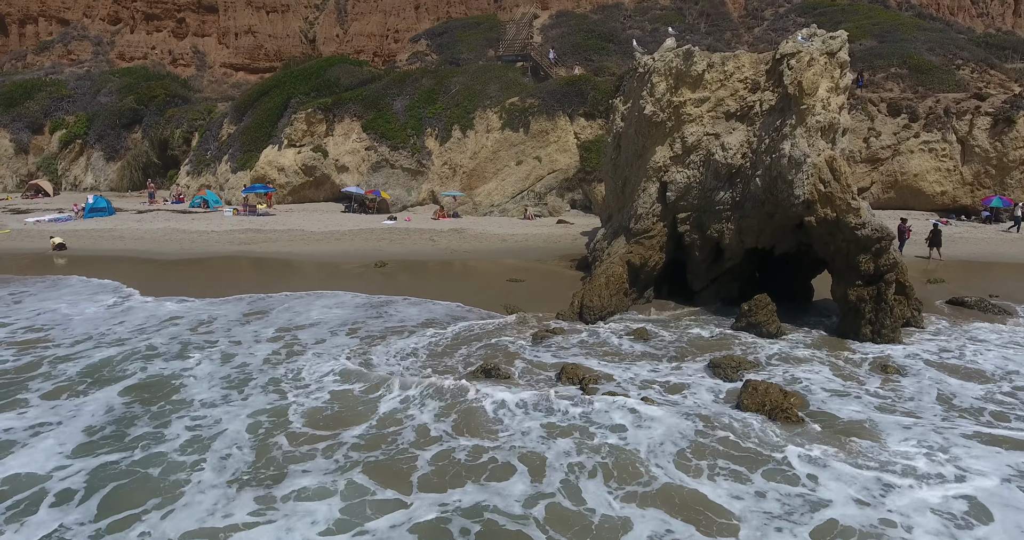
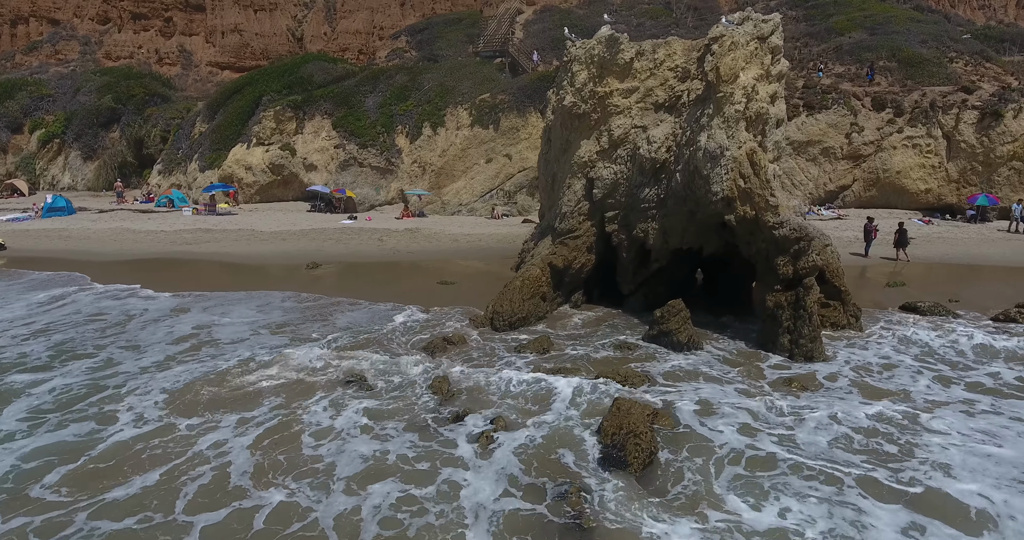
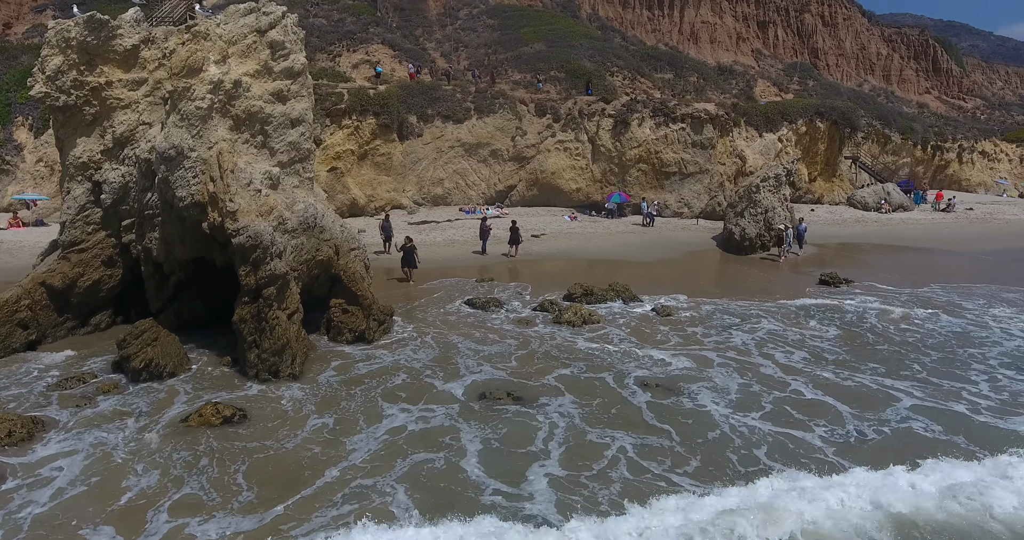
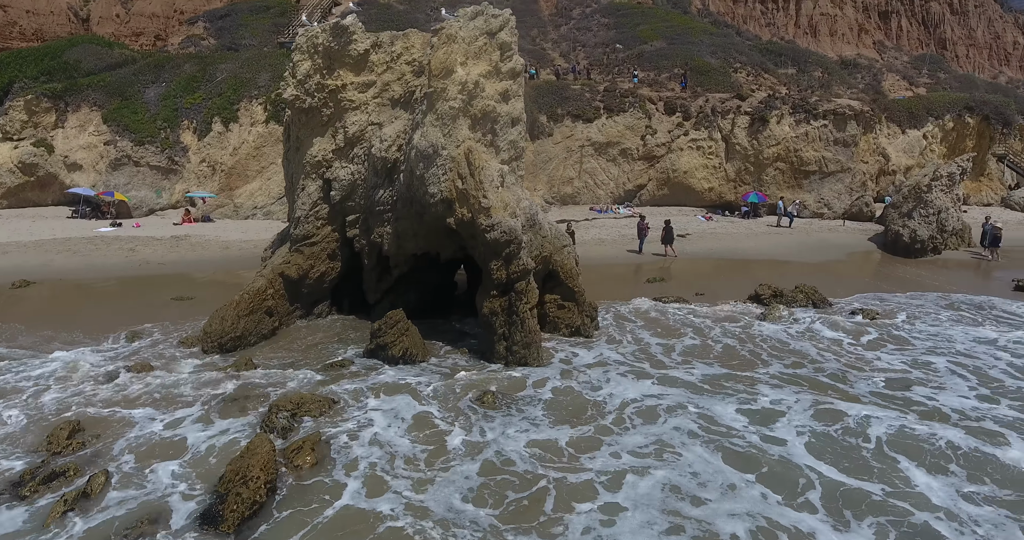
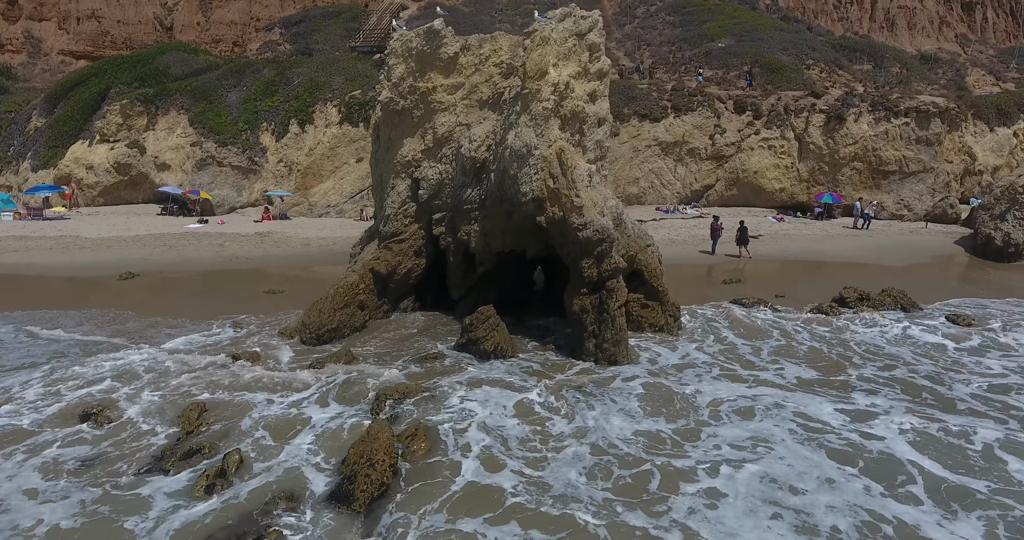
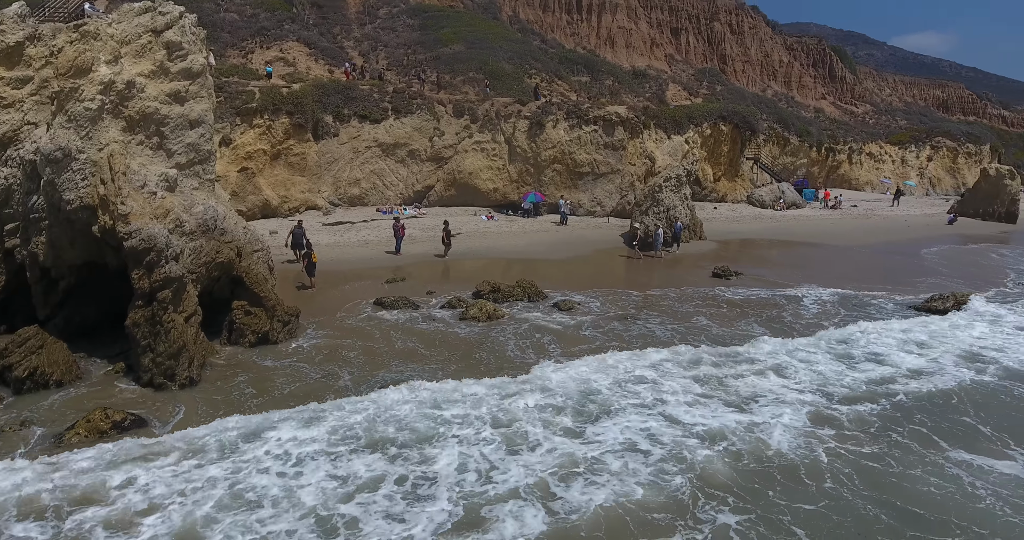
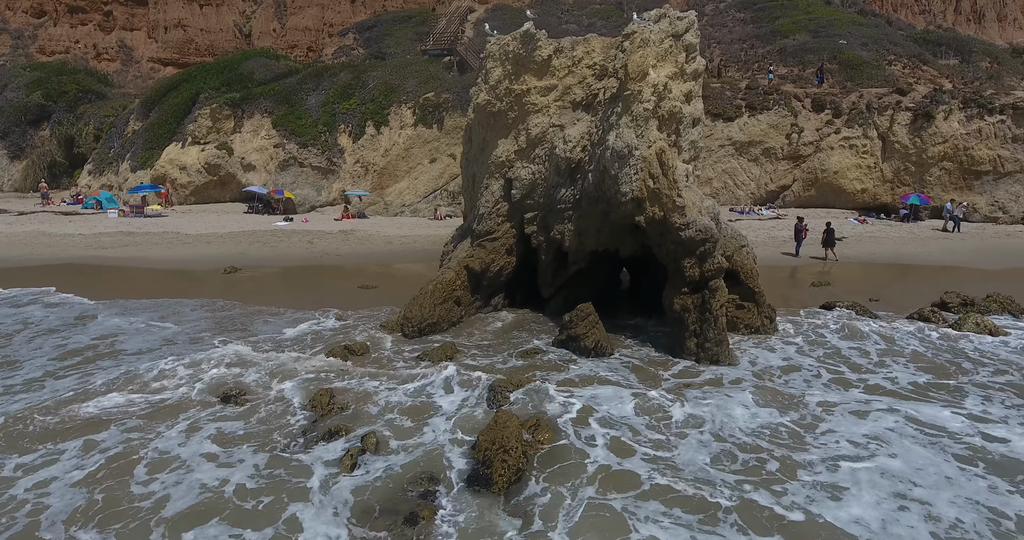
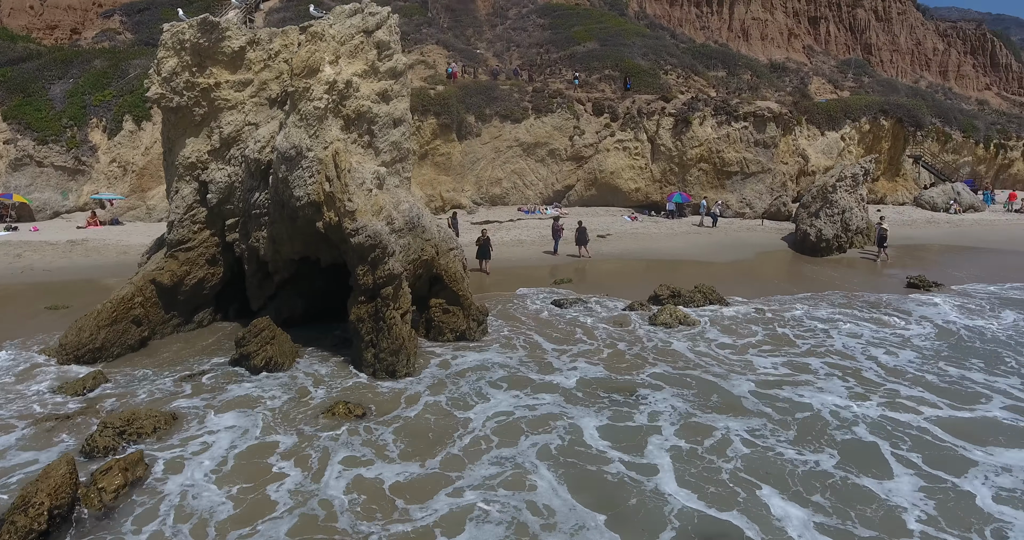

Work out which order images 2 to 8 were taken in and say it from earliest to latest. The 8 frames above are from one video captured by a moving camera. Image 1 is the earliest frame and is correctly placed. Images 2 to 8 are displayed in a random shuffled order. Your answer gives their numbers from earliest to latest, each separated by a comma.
2, 7, 5, 4, 8, 3, 6
